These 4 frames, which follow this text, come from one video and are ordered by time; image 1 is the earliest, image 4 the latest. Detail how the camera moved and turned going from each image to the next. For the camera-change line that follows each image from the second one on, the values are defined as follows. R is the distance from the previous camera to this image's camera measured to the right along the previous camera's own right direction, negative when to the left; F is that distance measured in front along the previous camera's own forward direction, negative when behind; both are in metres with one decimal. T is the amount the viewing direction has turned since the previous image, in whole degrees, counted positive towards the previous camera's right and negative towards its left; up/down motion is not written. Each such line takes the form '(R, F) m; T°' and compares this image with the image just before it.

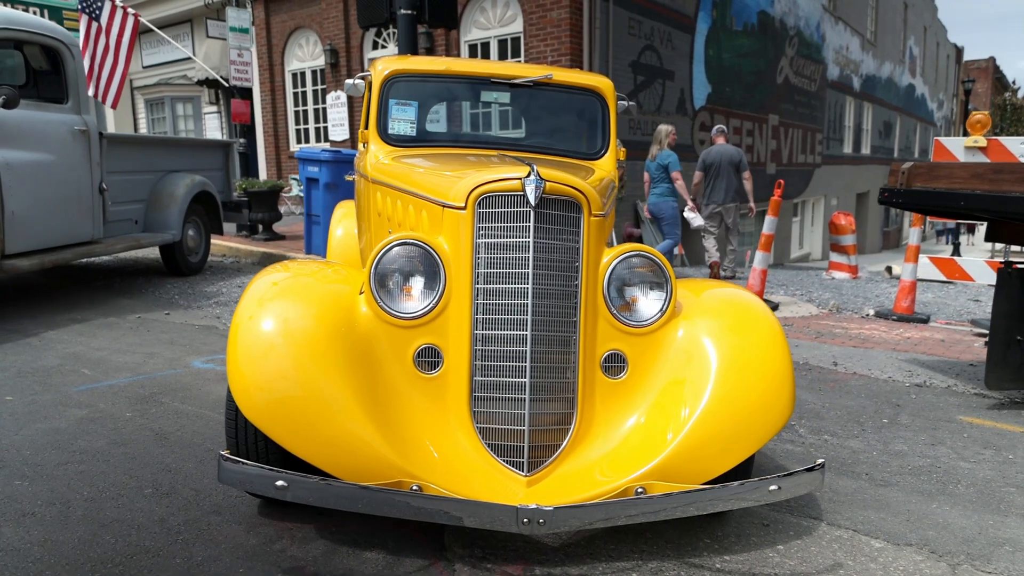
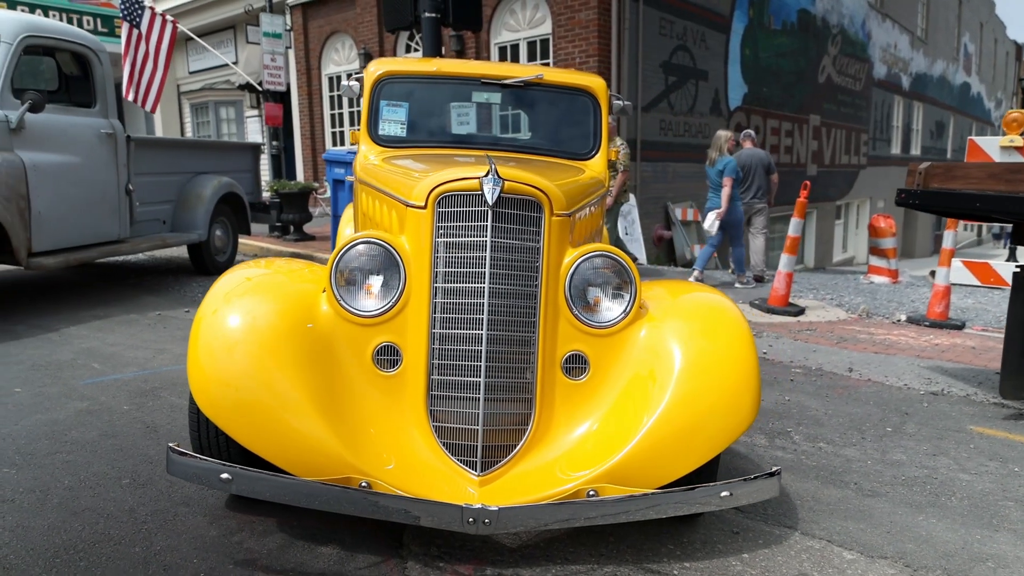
(+0.3, 0.0) m; -4°
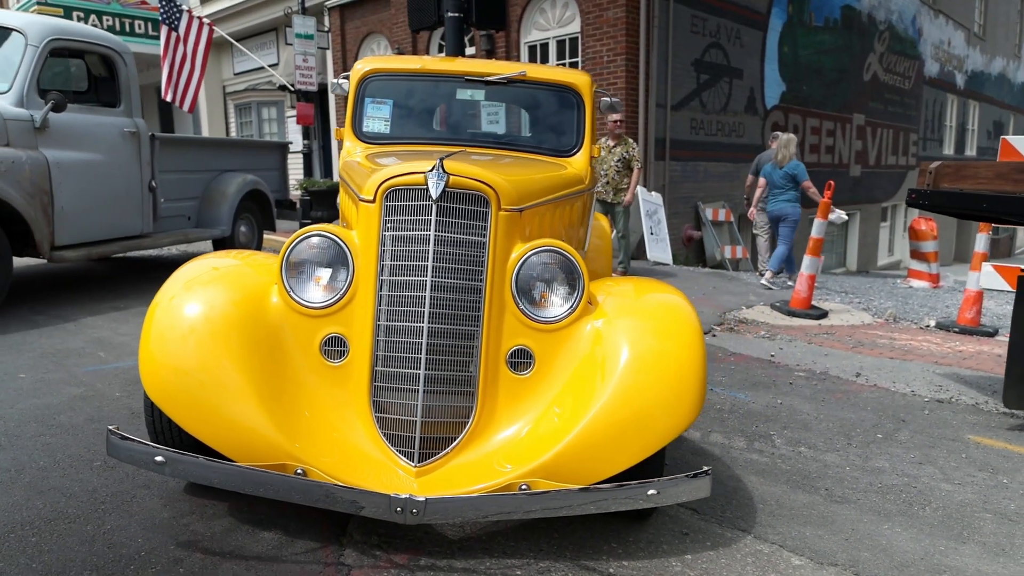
(+0.4, 0.0) m; -4°
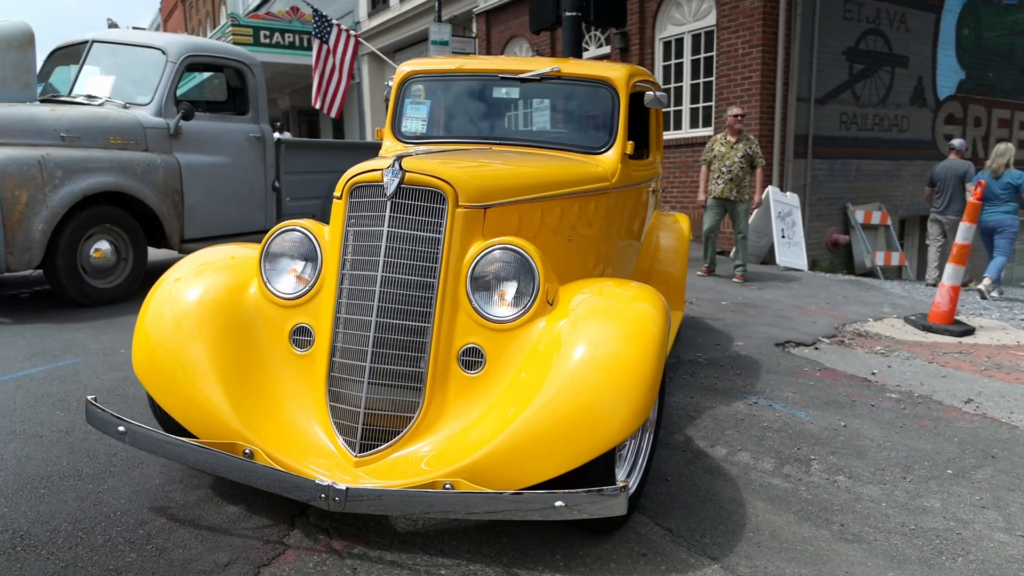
(+0.8, +0.1) m; -13°
